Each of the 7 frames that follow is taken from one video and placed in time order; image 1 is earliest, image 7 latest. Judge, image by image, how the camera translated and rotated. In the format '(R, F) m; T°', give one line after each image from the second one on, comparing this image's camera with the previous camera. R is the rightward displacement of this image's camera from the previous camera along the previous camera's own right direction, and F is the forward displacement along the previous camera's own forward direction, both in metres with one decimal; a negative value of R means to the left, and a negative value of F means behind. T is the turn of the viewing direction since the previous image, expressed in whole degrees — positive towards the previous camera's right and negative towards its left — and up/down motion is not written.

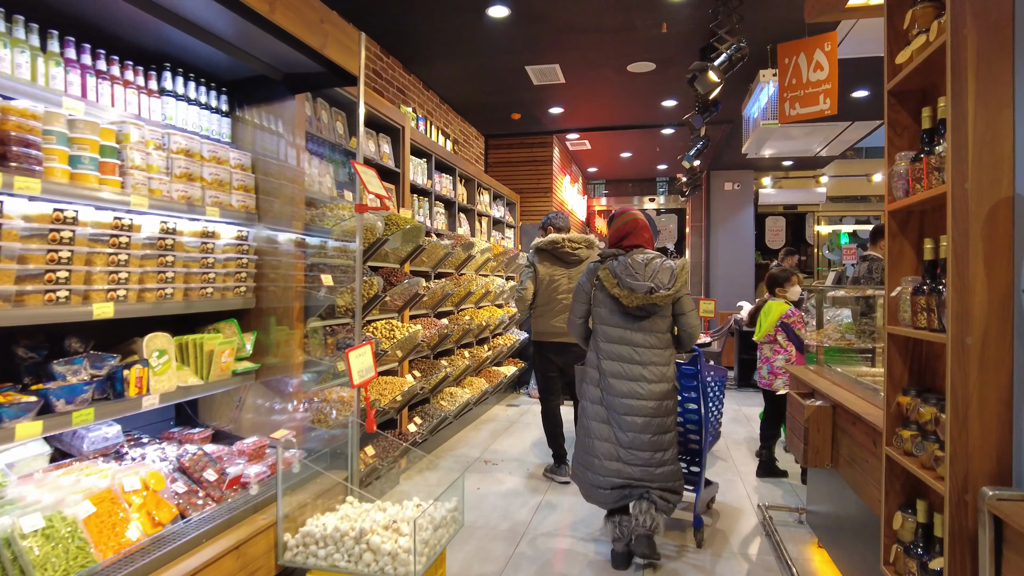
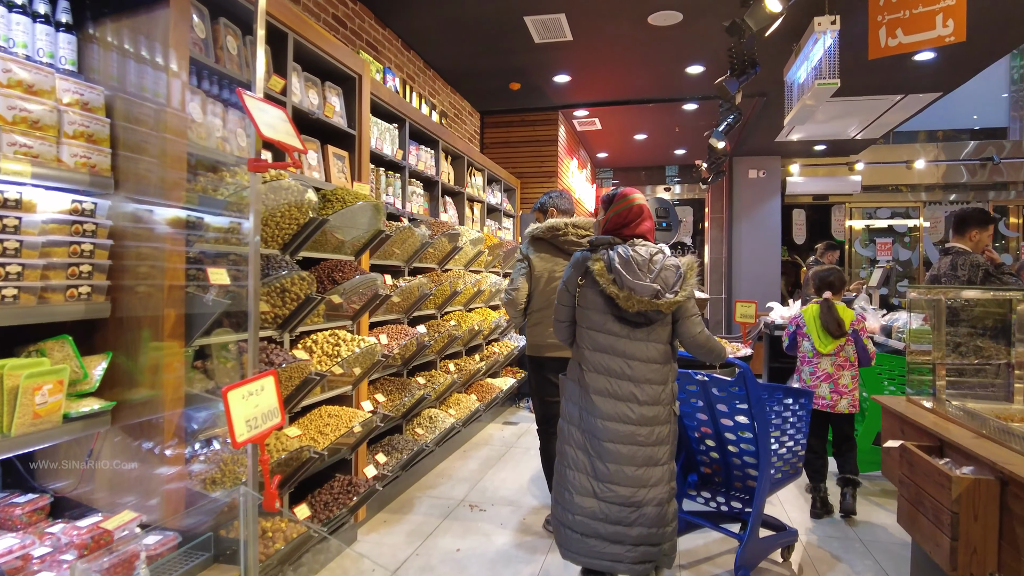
(+0.1, +0.8) m; -1°
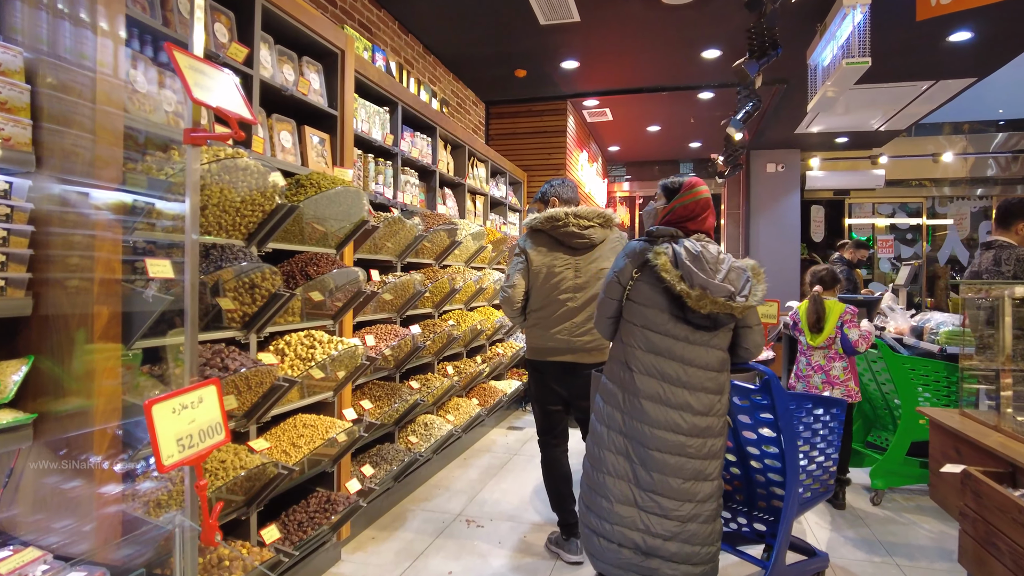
(+0.1, +0.3) m; -1°
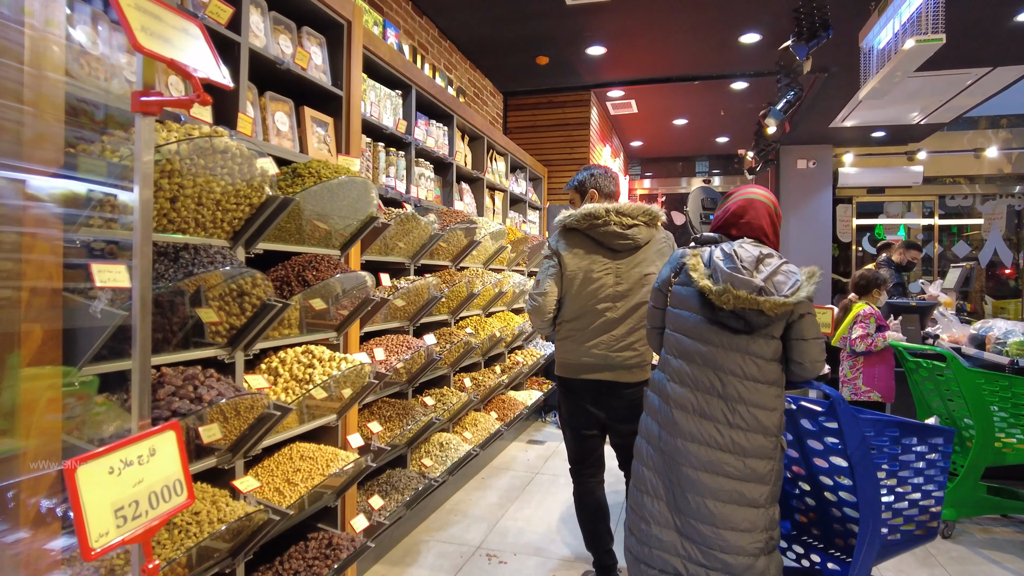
(-0.1, +0.3) m; -1°
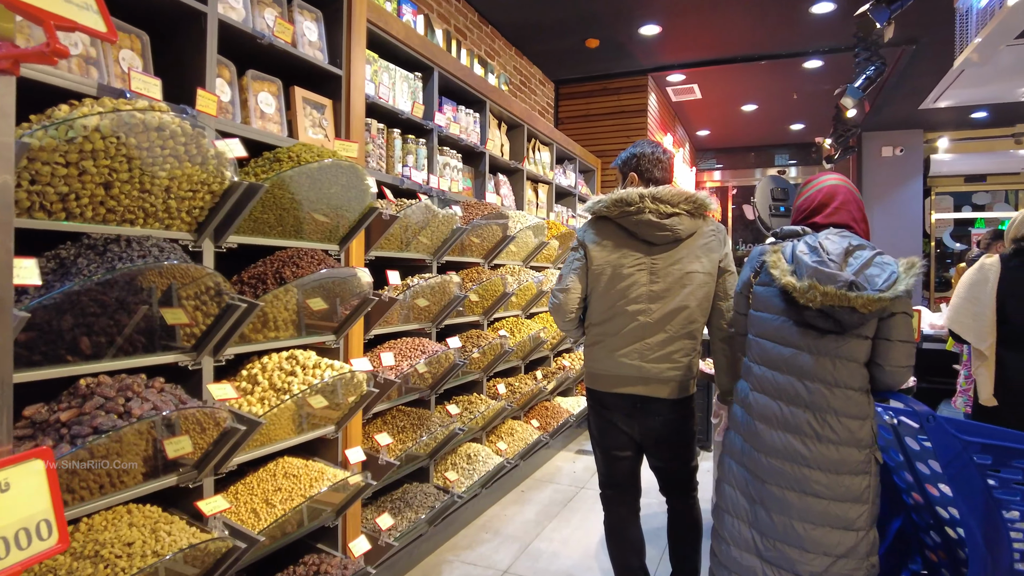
(+0.2, +0.3) m; -6°
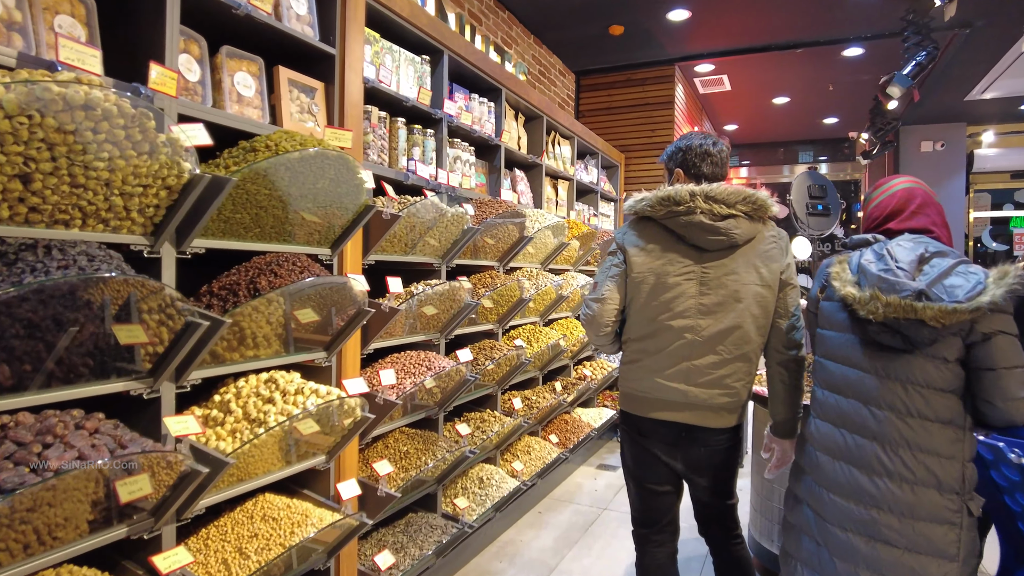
(0.0, +0.3) m; -2°
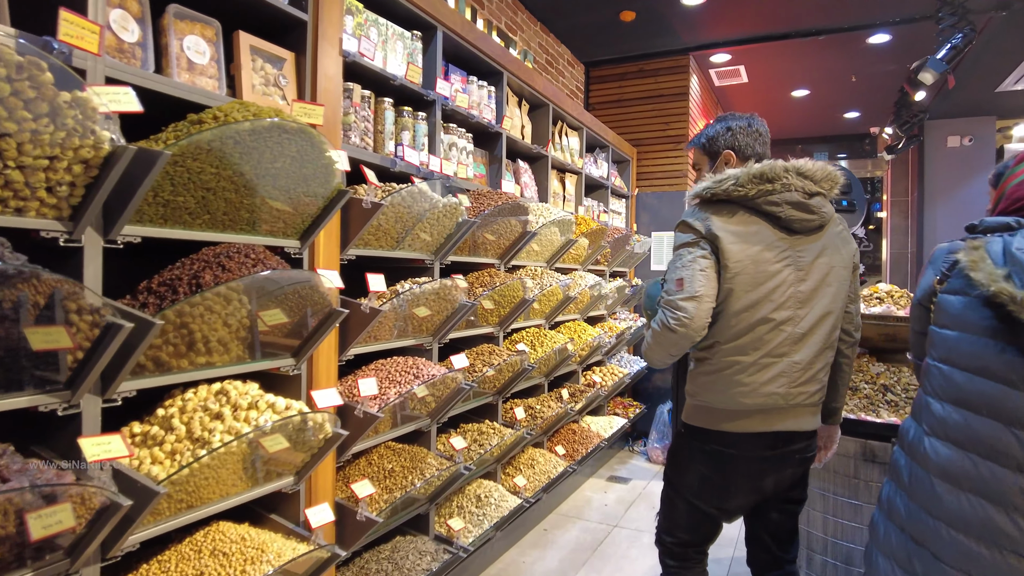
(0.0, +0.2) m; -1°
